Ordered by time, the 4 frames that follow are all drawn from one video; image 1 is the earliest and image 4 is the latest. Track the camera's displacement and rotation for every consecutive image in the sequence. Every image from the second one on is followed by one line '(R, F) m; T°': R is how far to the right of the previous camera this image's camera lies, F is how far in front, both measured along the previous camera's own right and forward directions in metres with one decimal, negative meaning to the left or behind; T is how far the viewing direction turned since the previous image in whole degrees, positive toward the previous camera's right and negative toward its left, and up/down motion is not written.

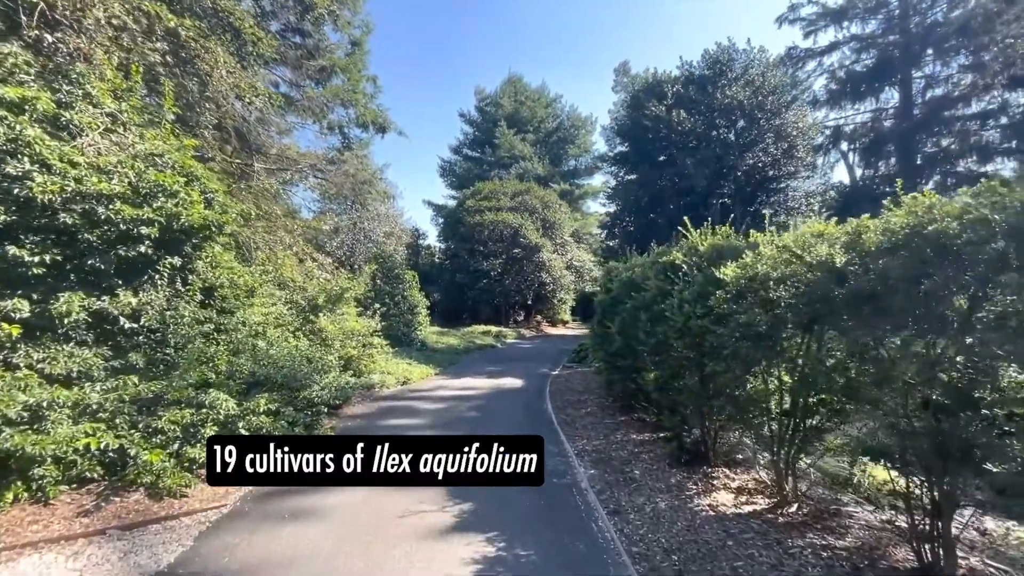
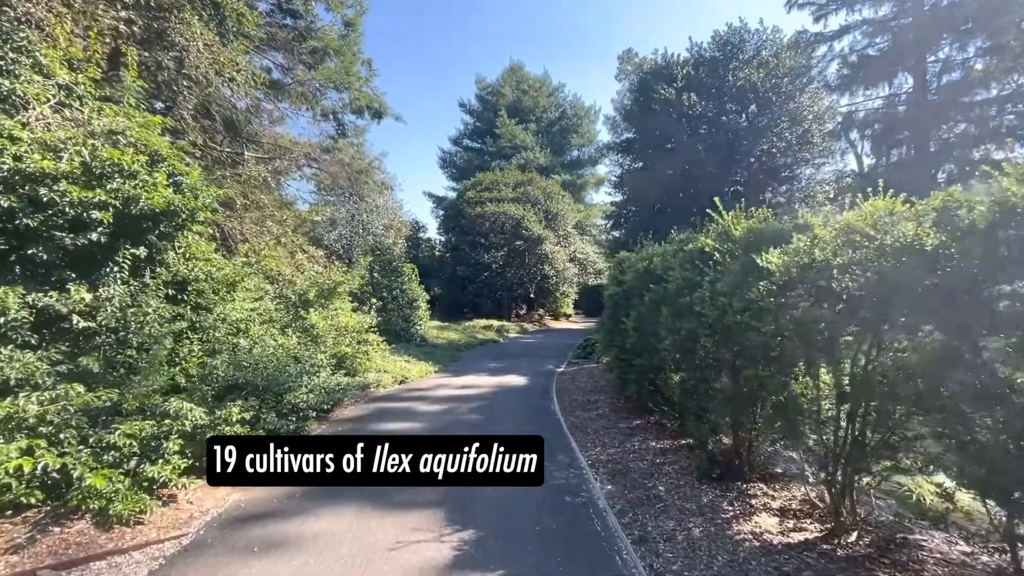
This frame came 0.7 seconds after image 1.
(-0.1, +0.8) m; 0°
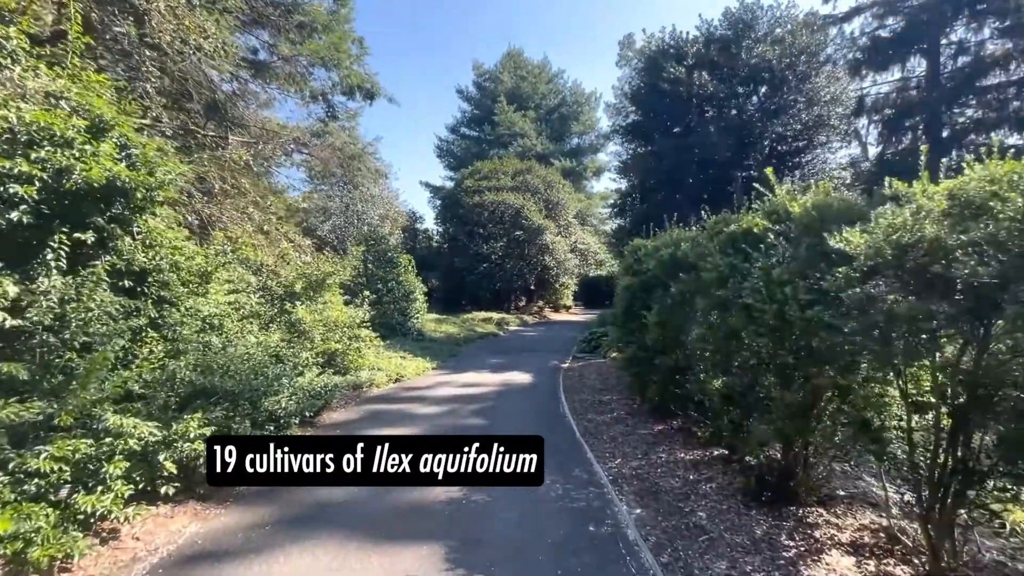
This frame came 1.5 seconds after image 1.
(-0.1, +0.9) m; 0°
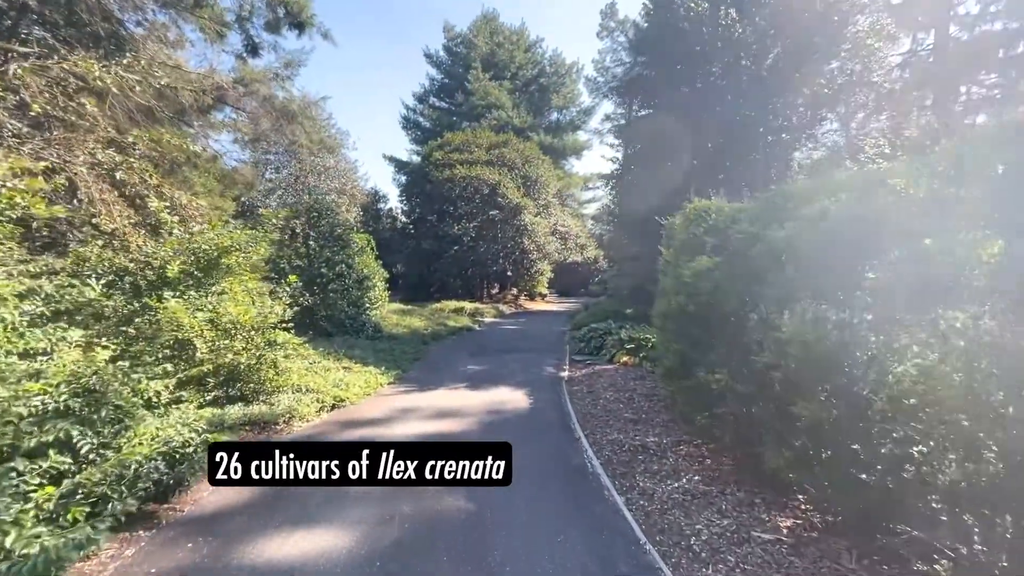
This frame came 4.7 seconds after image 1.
(-0.4, +3.6) m; +4°
